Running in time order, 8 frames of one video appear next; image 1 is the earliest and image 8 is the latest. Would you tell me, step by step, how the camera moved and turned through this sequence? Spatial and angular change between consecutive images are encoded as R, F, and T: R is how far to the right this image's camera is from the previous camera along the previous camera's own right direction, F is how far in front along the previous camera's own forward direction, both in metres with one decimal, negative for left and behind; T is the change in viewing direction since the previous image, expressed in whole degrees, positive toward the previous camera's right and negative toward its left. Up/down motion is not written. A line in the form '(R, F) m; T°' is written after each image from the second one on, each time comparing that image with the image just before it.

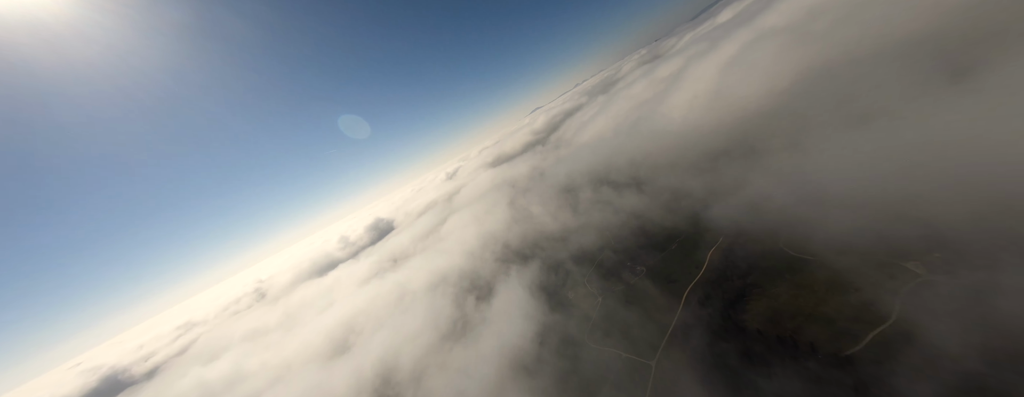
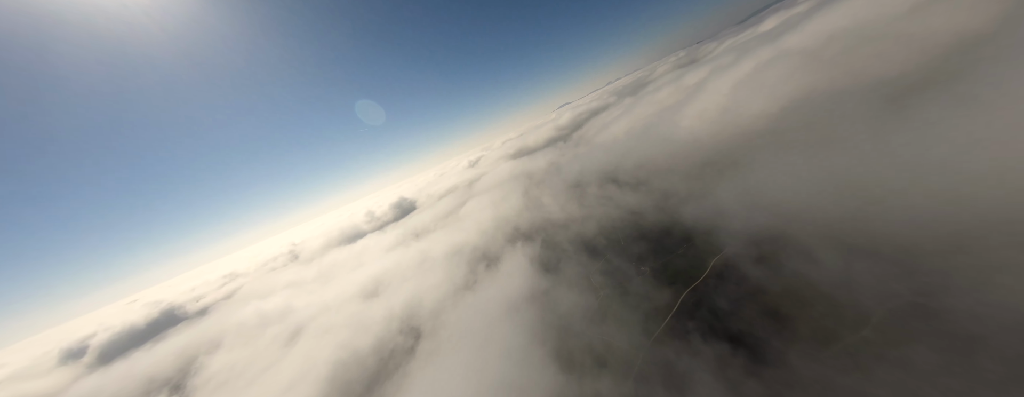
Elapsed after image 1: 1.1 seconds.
(+0.8, -4.4) m; -4°
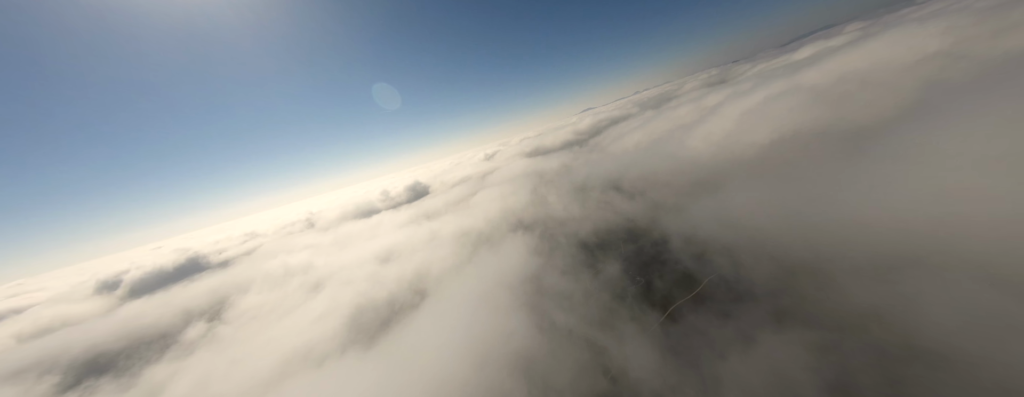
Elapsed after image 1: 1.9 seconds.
(+0.6, -3.3) m; -2°
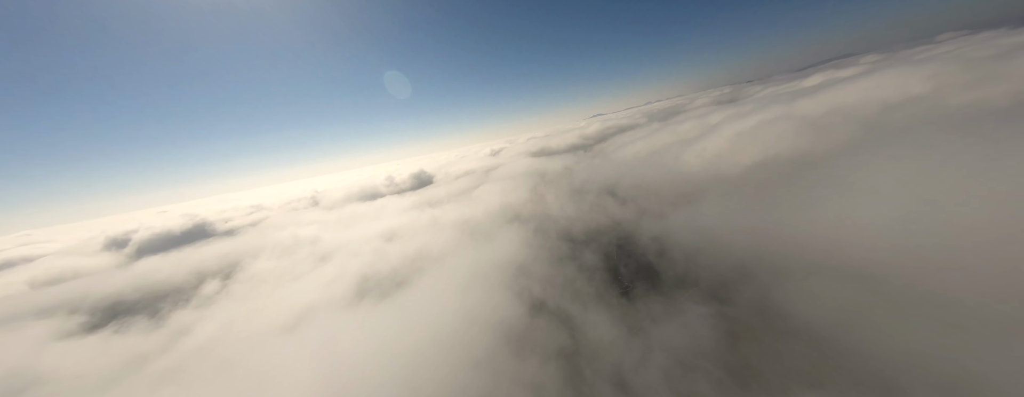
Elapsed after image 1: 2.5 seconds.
(+0.3, -2.5) m; 0°
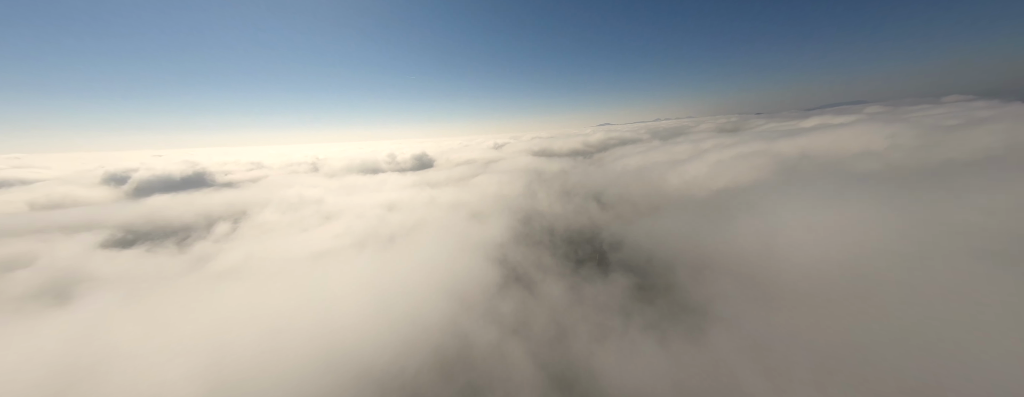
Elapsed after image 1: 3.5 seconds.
(+0.6, -3.9) m; +1°
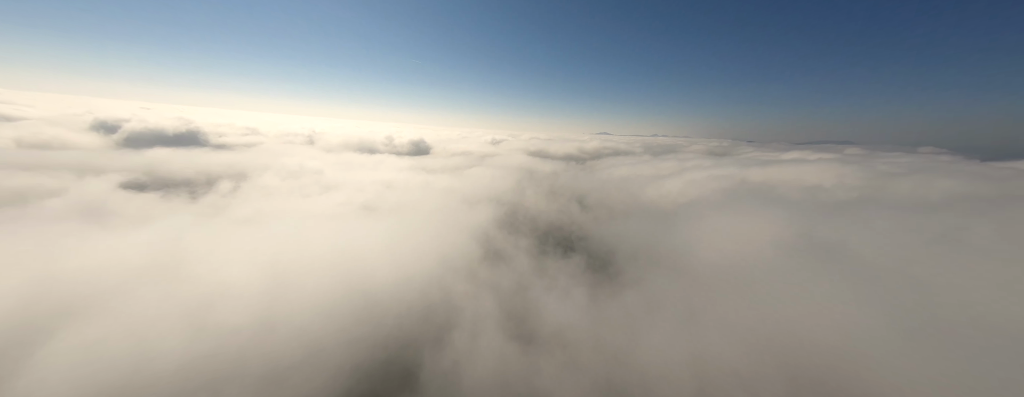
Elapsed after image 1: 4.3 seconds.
(+0.5, -3.5) m; +2°
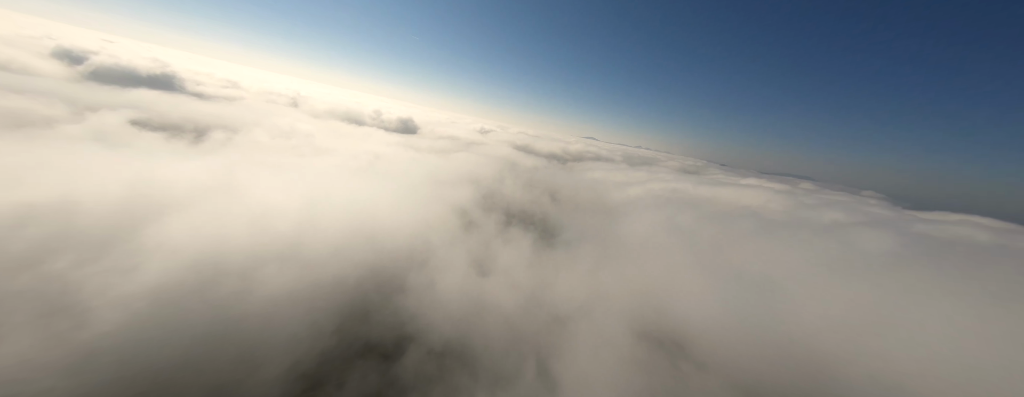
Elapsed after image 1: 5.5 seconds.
(+0.7, -5.1) m; +4°
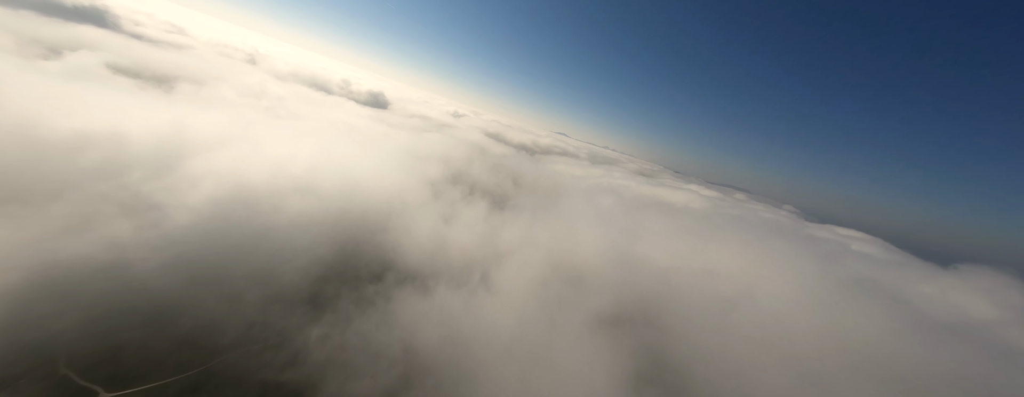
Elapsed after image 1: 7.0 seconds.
(+0.7, -6.1) m; +7°
